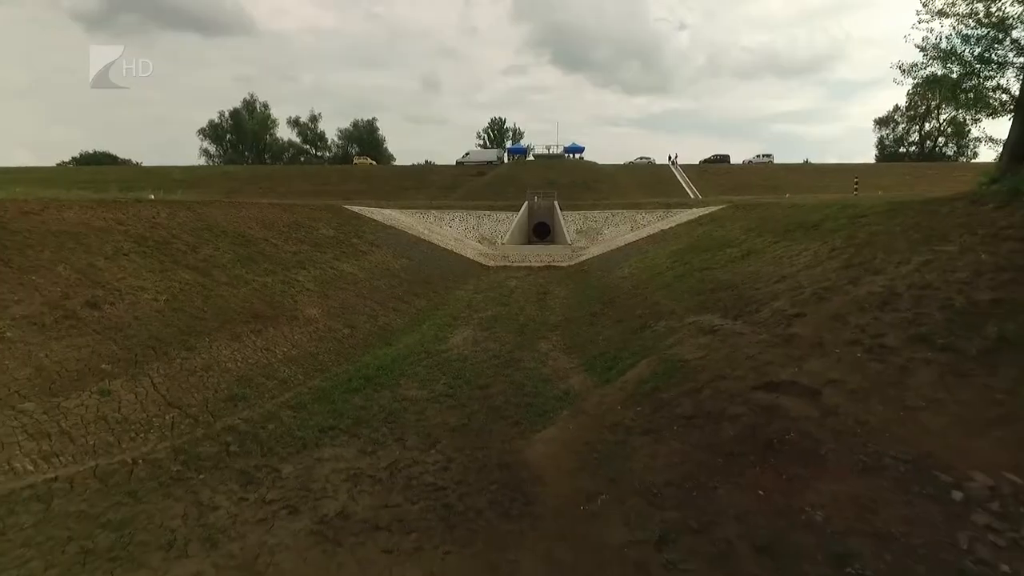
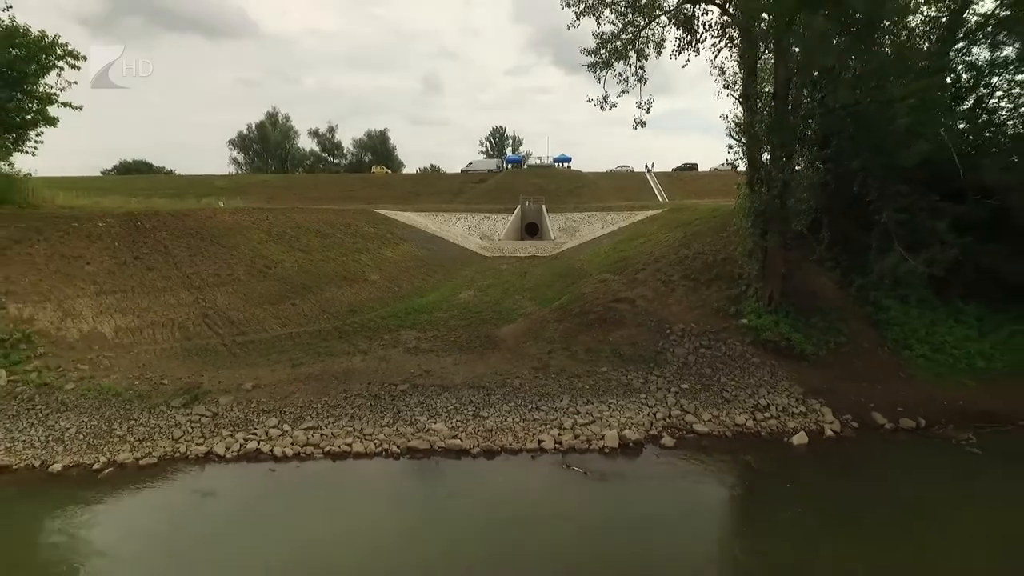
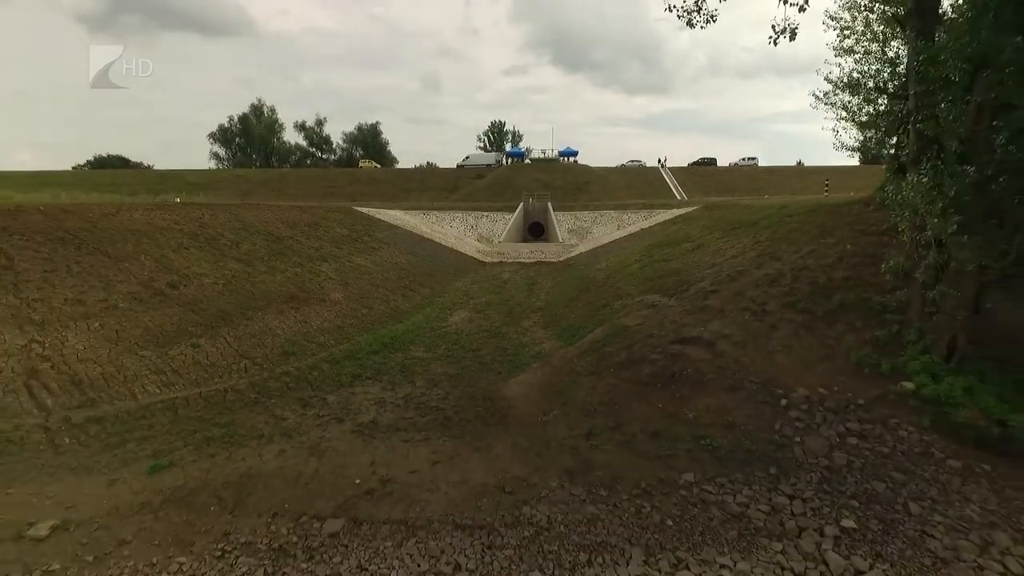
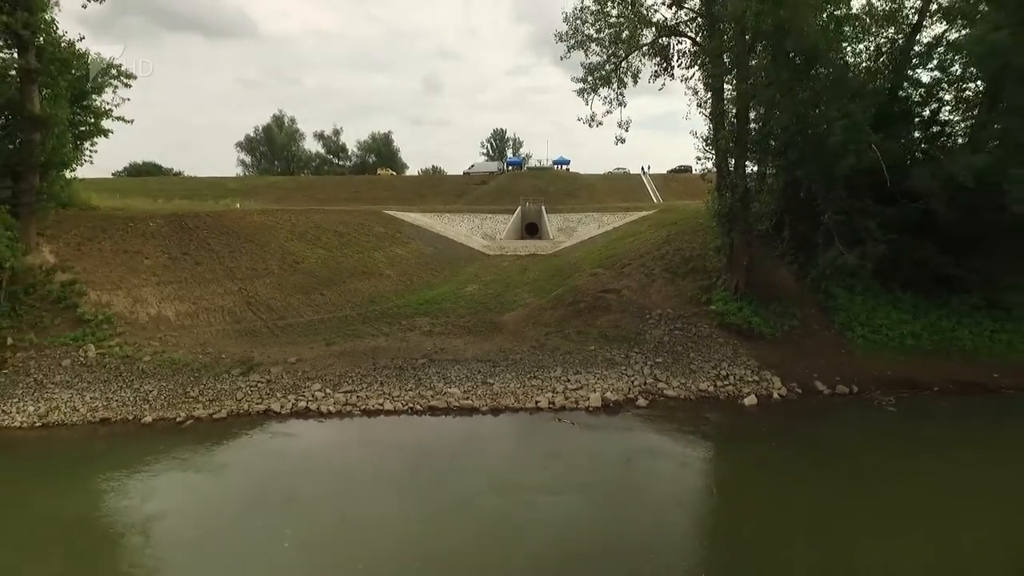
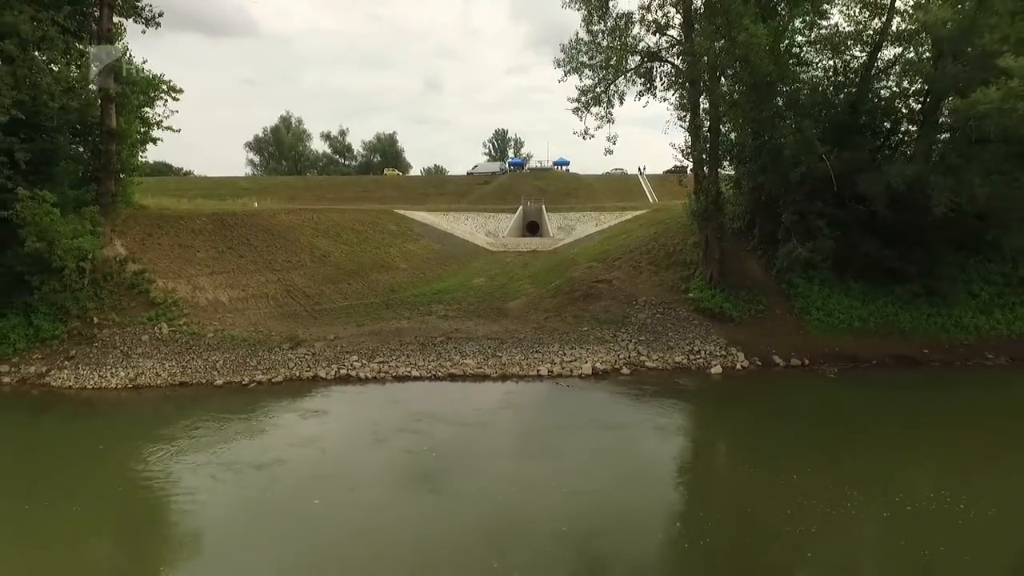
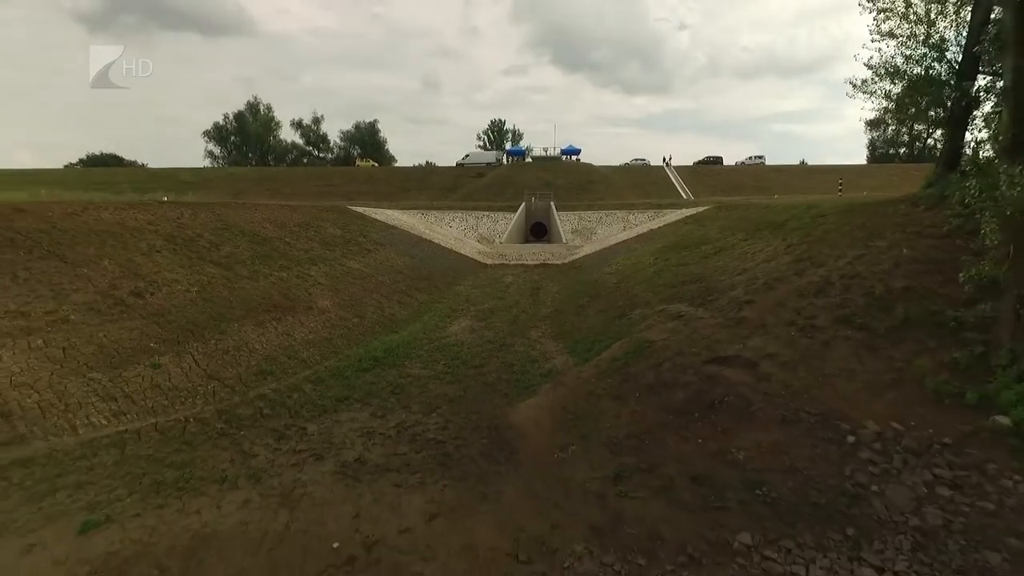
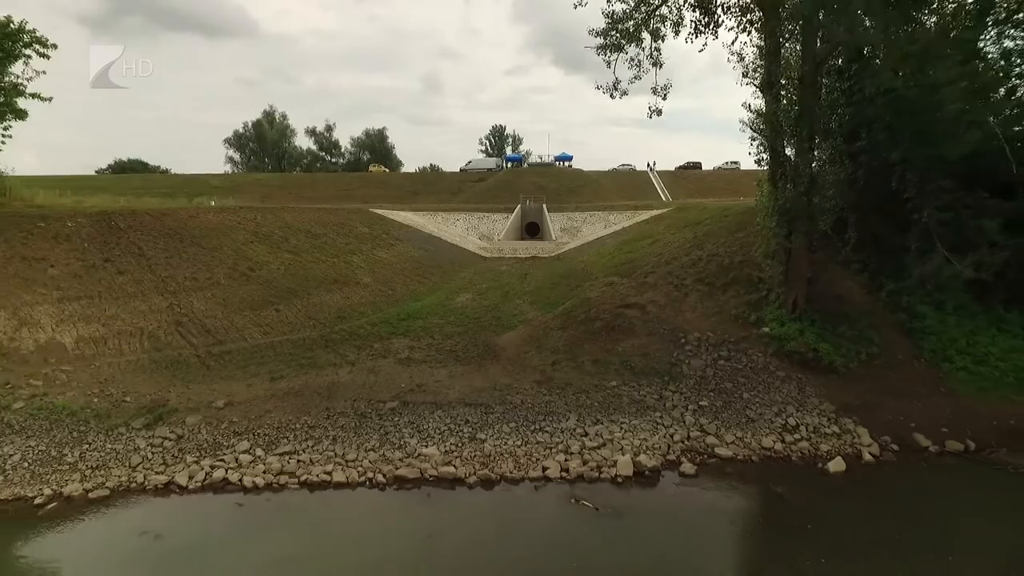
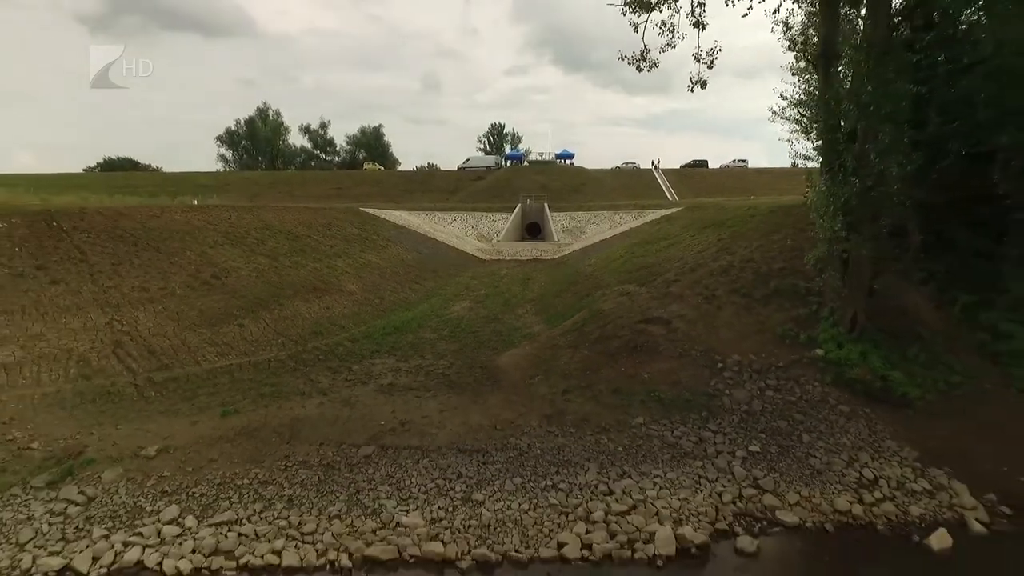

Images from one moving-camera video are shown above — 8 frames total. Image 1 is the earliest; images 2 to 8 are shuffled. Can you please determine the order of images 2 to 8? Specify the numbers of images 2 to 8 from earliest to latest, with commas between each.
6, 3, 8, 7, 2, 4, 5
